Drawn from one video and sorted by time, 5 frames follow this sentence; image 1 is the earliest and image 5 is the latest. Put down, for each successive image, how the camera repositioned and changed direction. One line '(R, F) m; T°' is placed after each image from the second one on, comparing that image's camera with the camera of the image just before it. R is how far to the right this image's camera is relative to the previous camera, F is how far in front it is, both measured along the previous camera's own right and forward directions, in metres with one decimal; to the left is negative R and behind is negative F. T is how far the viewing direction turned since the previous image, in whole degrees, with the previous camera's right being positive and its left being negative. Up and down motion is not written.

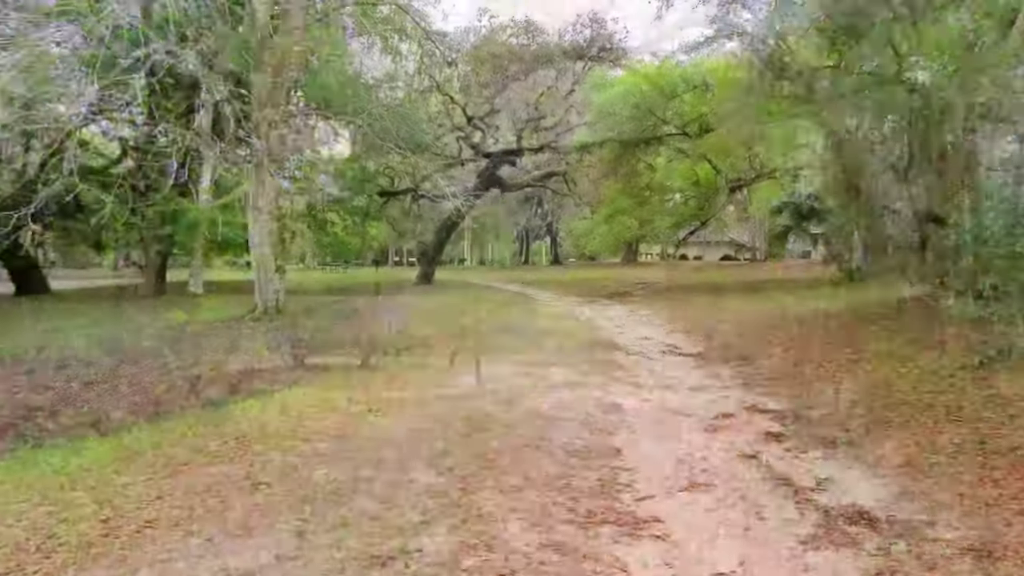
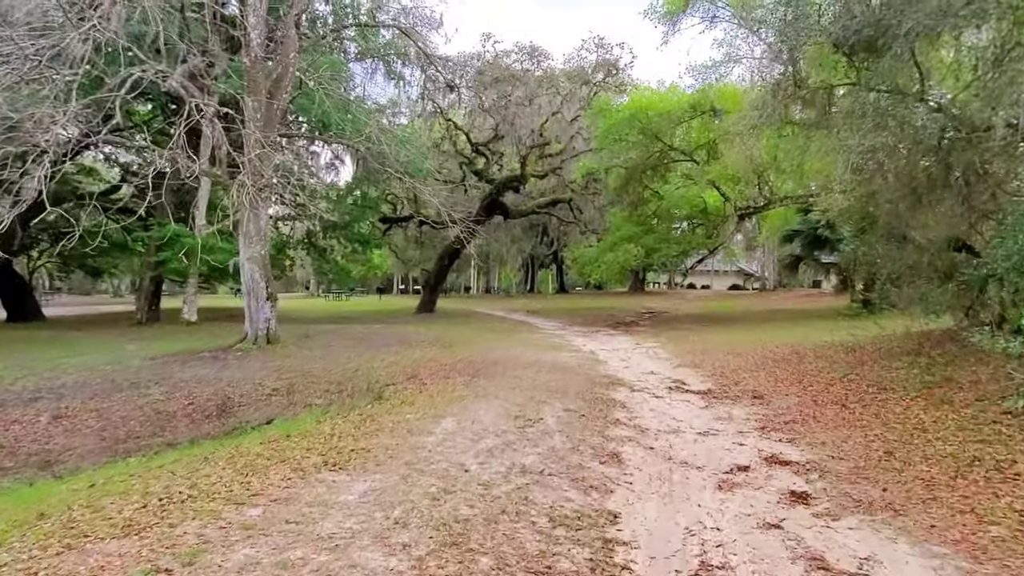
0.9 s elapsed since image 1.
(+0.1, +0.6) m; -1°
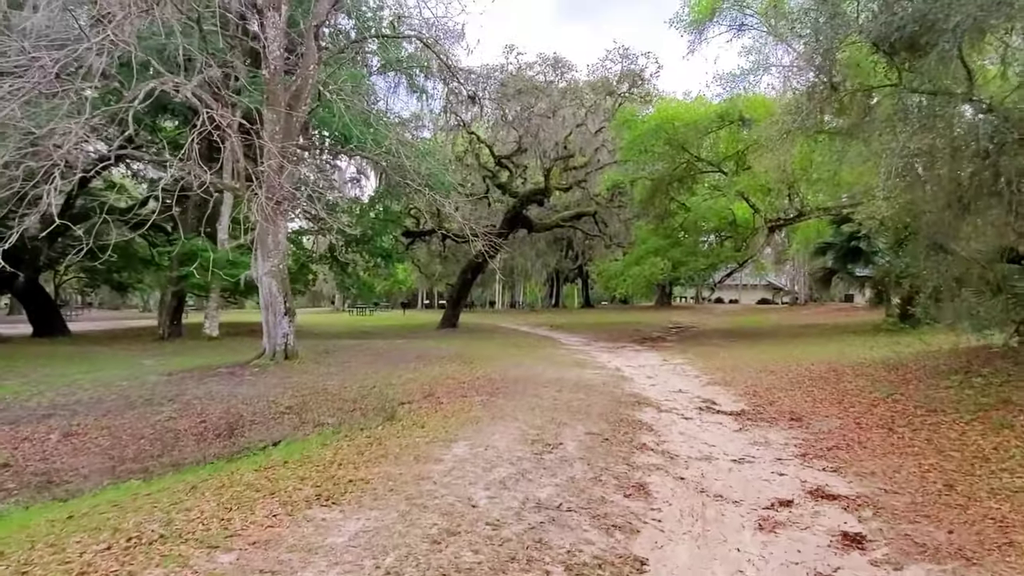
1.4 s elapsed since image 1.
(+0.1, +0.4) m; -2°
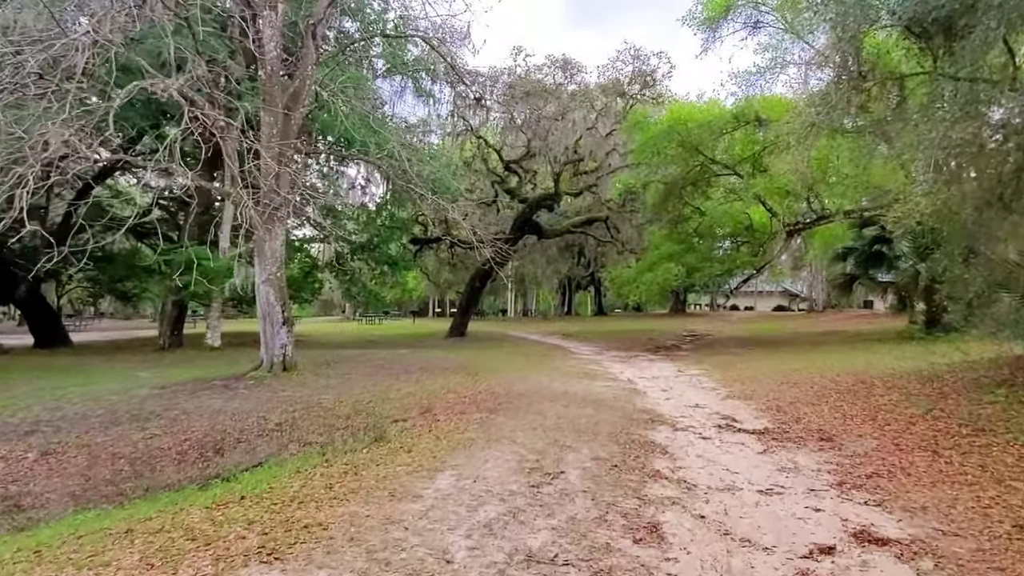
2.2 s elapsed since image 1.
(+0.1, +0.6) m; -1°
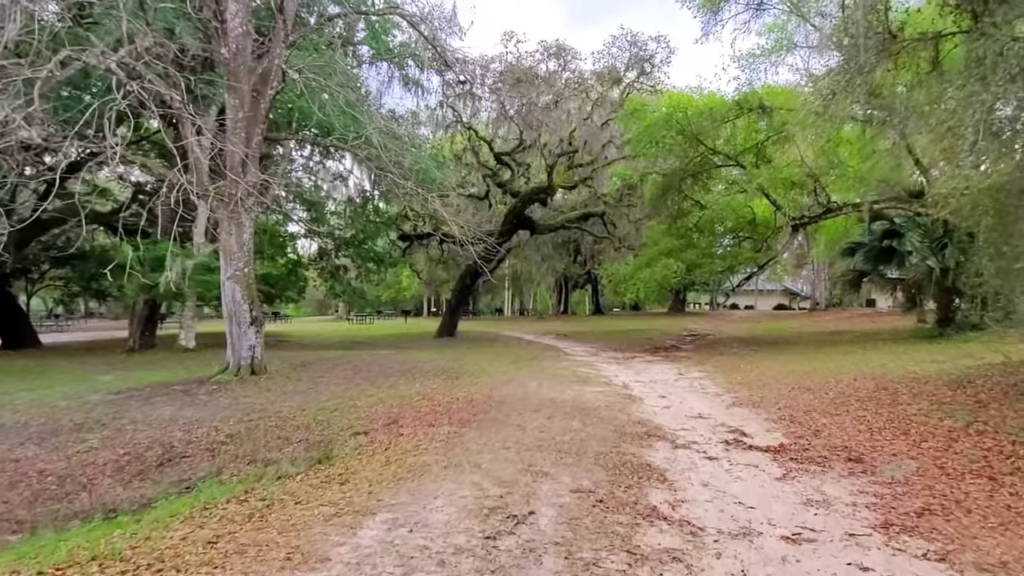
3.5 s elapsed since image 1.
(+0.2, +1.0) m; 0°
